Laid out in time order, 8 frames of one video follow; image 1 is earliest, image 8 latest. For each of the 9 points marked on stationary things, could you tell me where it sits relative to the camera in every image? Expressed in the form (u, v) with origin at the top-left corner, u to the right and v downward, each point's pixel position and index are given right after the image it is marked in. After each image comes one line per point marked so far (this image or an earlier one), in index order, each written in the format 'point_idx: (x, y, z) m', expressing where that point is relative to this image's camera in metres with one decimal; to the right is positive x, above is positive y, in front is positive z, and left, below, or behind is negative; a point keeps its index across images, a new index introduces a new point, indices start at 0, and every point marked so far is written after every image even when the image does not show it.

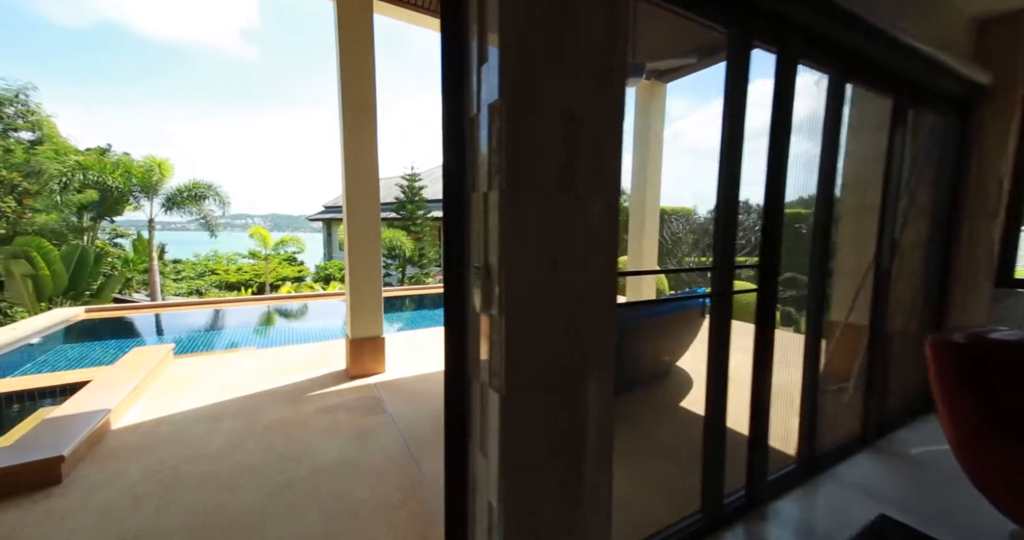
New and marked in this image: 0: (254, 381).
0: (-2.0, -0.9, +3.3) m
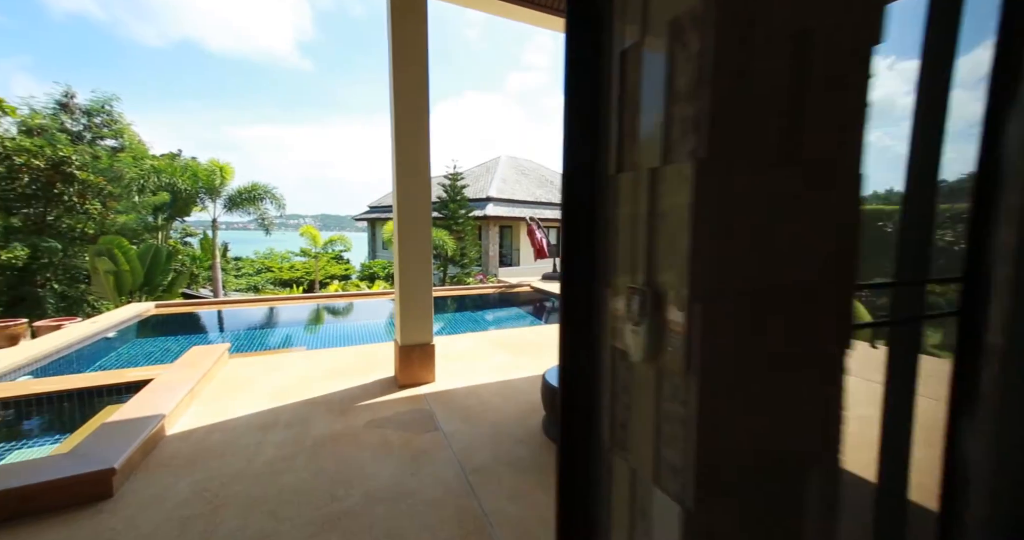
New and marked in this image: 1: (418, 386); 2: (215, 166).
0: (-1.6, -0.9, +3.2) m
1: (-0.7, -0.9, +3.0) m
2: (-8.5, +3.0, +11.8) m
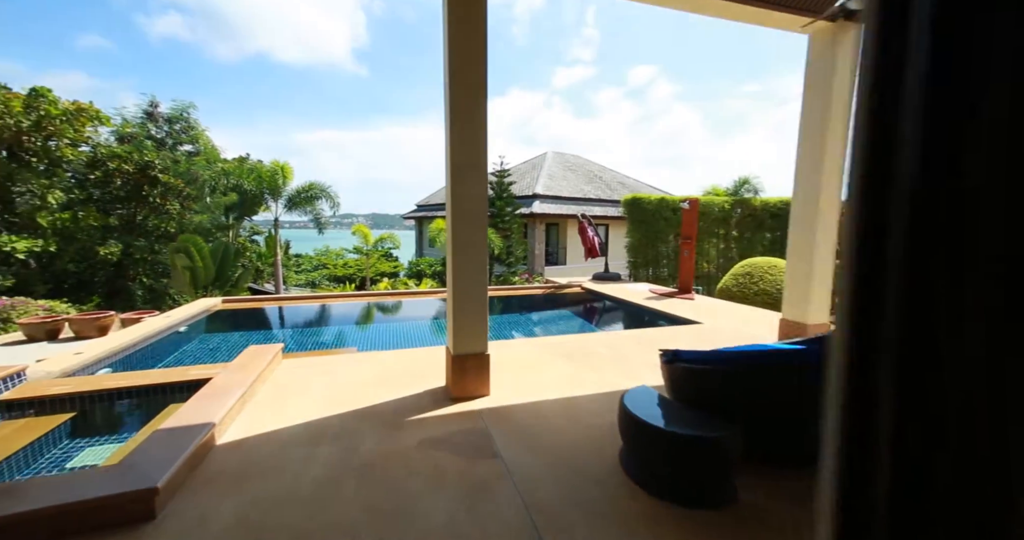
0: (-1.2, -0.9, +3.1) m
1: (-0.3, -0.9, +2.8) m
2: (-7.0, +3.1, +12.3) m
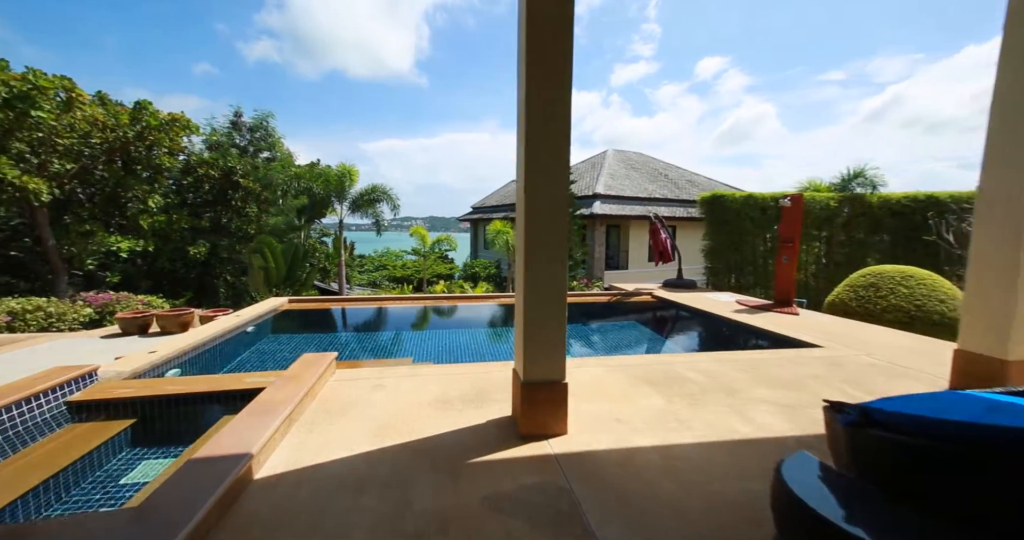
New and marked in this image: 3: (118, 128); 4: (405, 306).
0: (-0.7, -1.0, +2.7) m
1: (+0.2, -0.9, +2.3) m
2: (-5.2, +3.1, +12.7) m
3: (-8.6, +3.1, +9.1) m
4: (-2.4, -0.8, +9.1) m
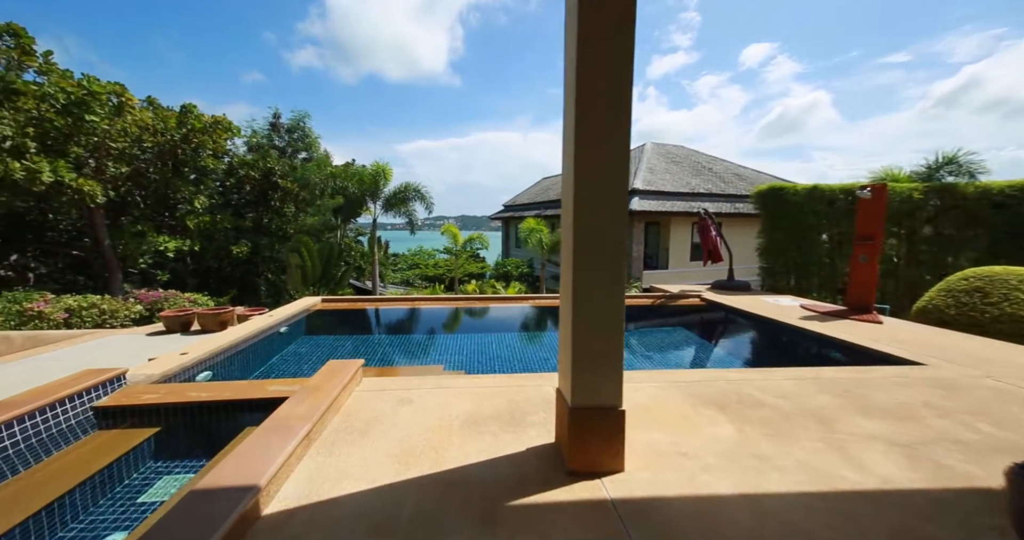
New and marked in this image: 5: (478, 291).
0: (-0.4, -1.0, +2.4) m
1: (+0.4, -1.0, +1.9) m
2: (-4.2, +3.1, +12.7) m
3: (-7.8, +3.1, +9.3) m
4: (-1.6, -0.8, +9.0) m
5: (-1.1, -0.7, +13.3) m
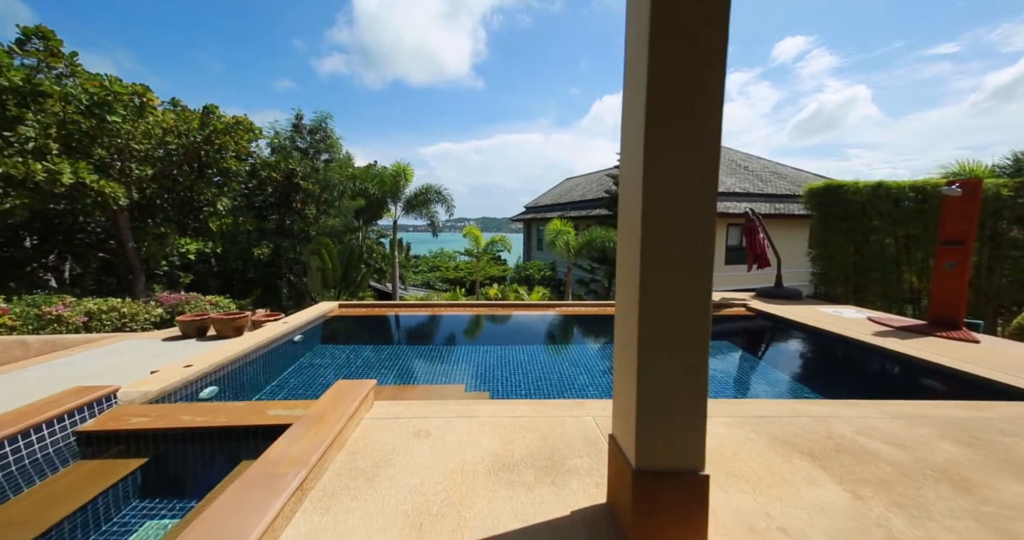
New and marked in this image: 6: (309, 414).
0: (-0.2, -1.1, +1.9) m
1: (+0.6, -1.0, +1.4) m
2: (-3.4, +3.0, +12.4) m
3: (-7.3, +3.1, +9.2) m
4: (-1.1, -0.9, +8.5) m
5: (-0.4, -0.8, +12.9) m
6: (-1.3, -0.9, +2.7) m
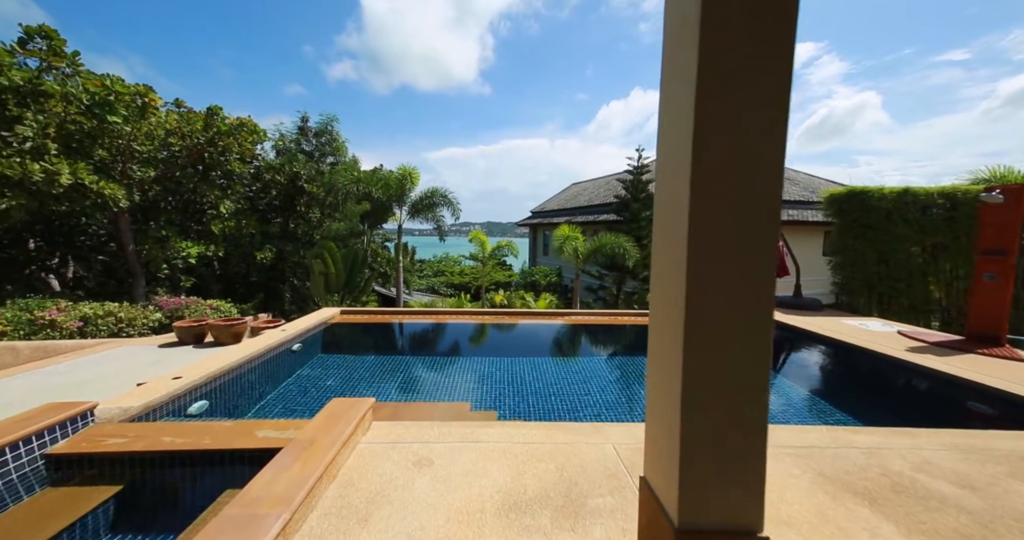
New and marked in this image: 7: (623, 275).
0: (-0.2, -1.1, +1.6) m
1: (+0.6, -1.1, +1.2) m
2: (-3.2, +2.9, +12.2) m
3: (-7.1, +3.0, +9.1) m
4: (-1.0, -1.0, +8.3) m
5: (-0.2, -1.0, +12.6) m
6: (-1.2, -1.0, +2.4) m
7: (+3.3, -0.1, +12.2) m
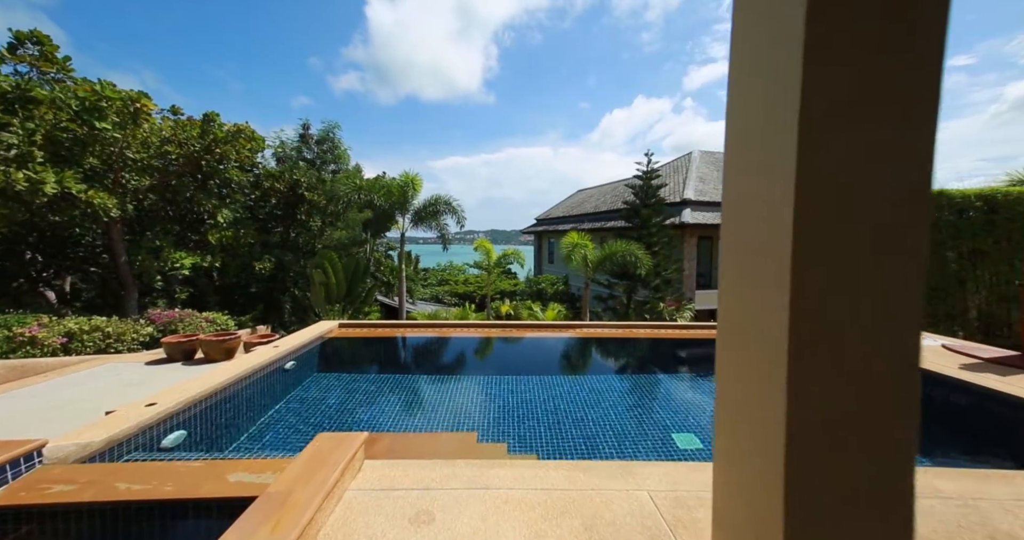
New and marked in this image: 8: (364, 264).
0: (-0.1, -1.2, +1.2) m
1: (+0.7, -1.1, +0.7) m
2: (-3.0, +2.6, +11.9) m
3: (-6.9, +2.8, +8.8) m
4: (-0.8, -1.2, +7.9) m
5: (0.0, -1.2, +12.2) m
6: (-1.1, -1.0, +2.0) m
7: (+3.5, -0.4, +11.7) m
8: (-4.0, +0.1, +10.9) m
